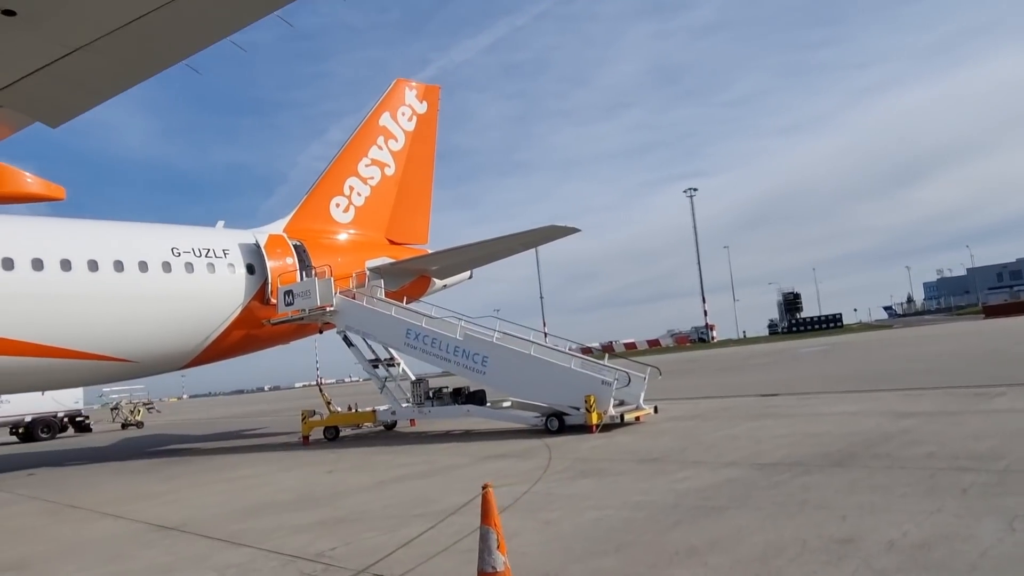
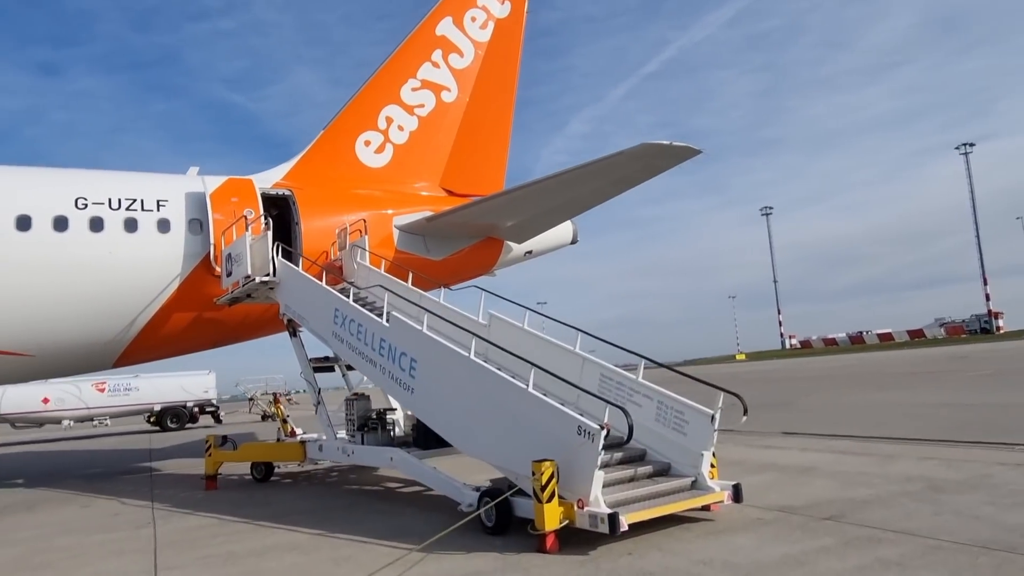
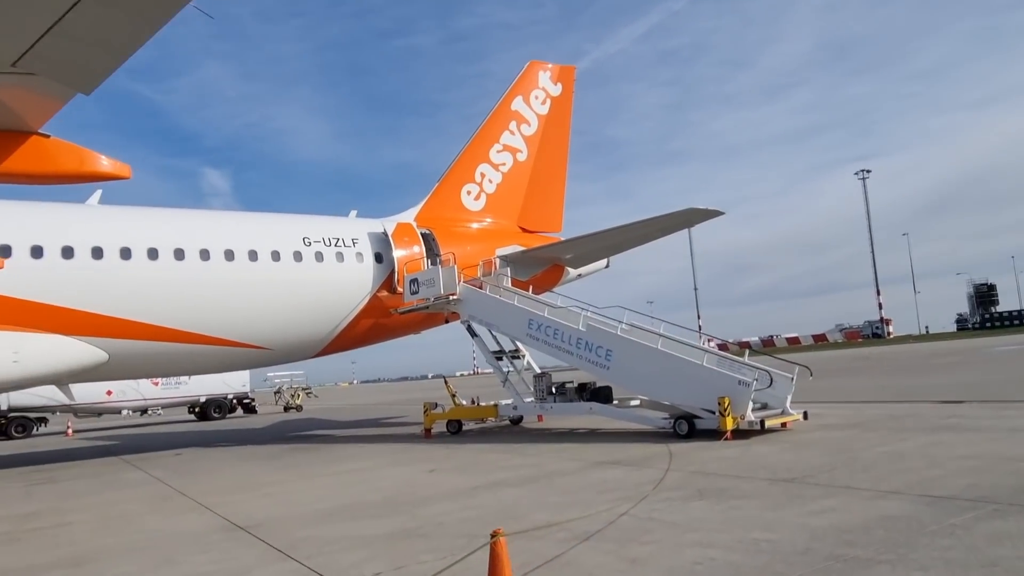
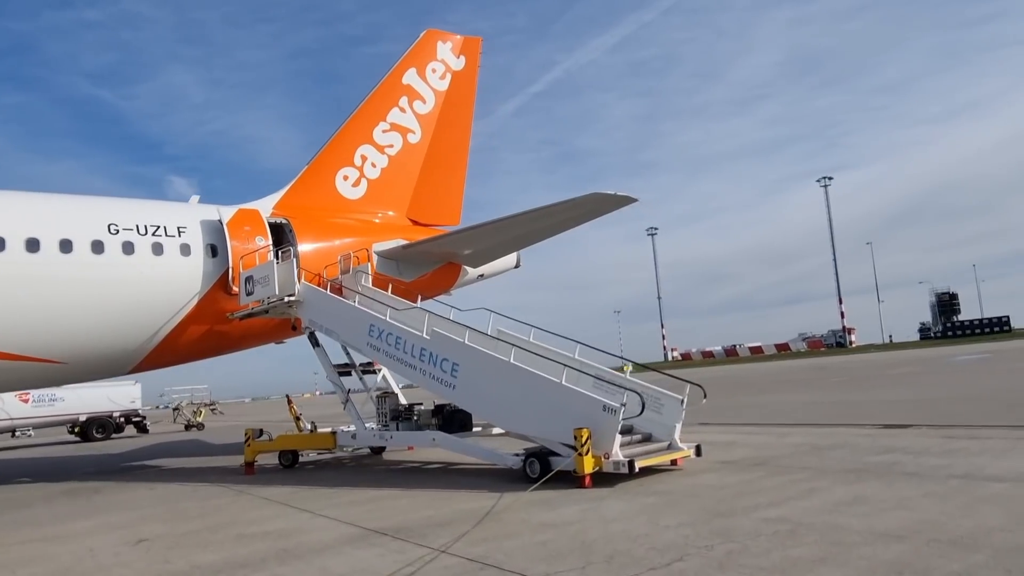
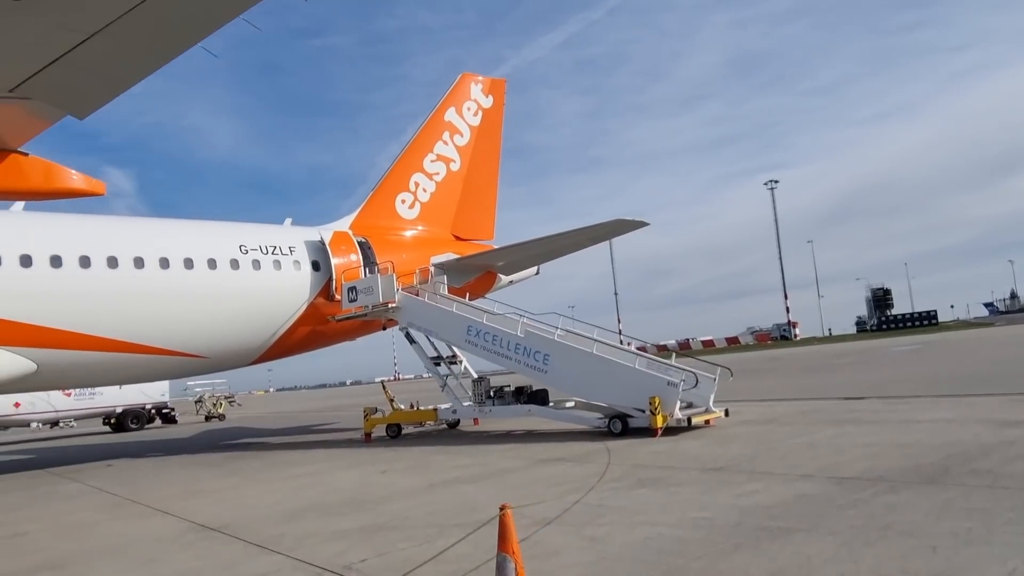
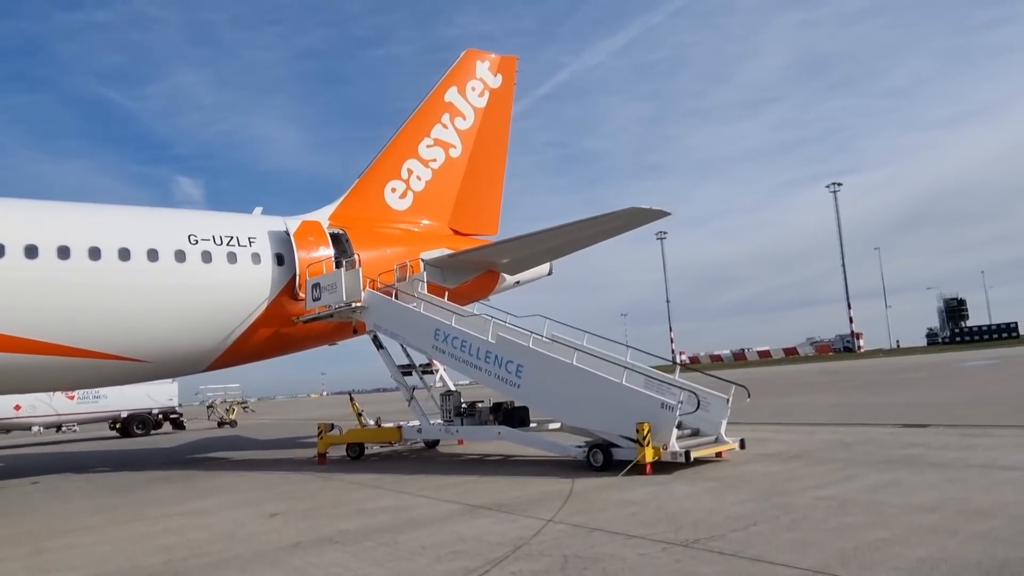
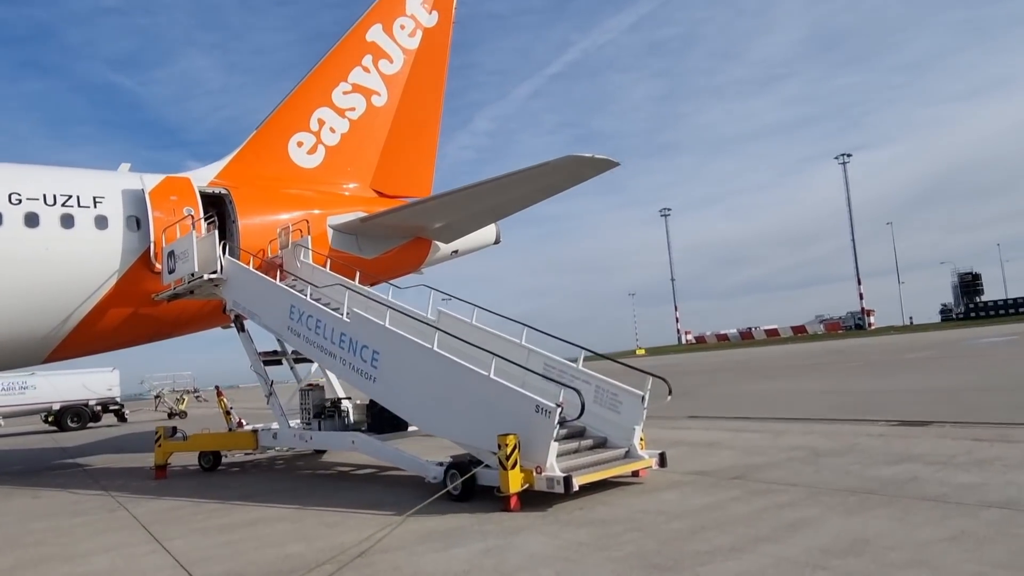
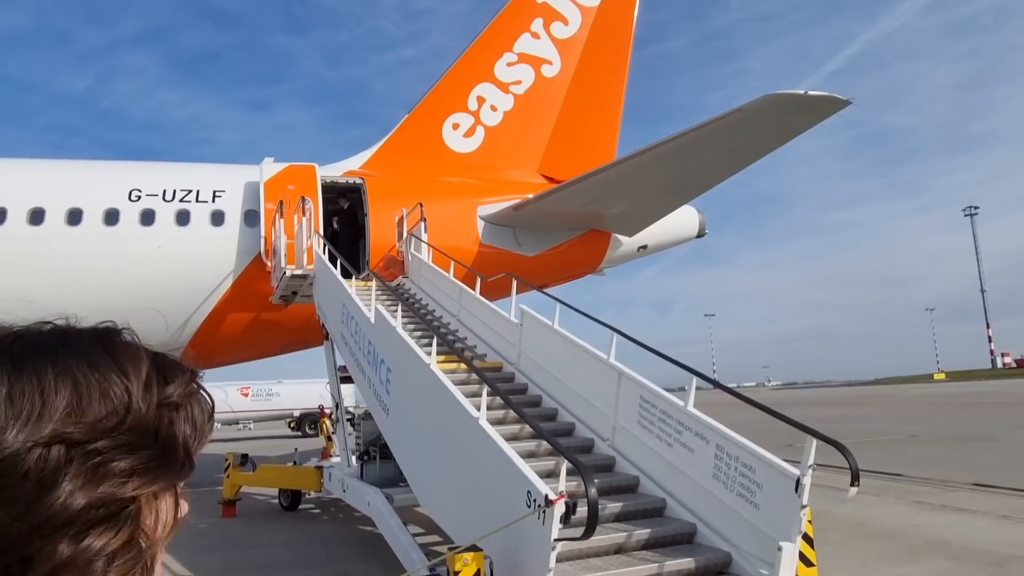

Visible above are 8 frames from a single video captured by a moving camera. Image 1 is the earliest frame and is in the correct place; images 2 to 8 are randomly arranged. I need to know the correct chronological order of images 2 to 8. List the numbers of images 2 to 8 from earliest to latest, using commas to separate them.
5, 3, 6, 4, 7, 2, 8
